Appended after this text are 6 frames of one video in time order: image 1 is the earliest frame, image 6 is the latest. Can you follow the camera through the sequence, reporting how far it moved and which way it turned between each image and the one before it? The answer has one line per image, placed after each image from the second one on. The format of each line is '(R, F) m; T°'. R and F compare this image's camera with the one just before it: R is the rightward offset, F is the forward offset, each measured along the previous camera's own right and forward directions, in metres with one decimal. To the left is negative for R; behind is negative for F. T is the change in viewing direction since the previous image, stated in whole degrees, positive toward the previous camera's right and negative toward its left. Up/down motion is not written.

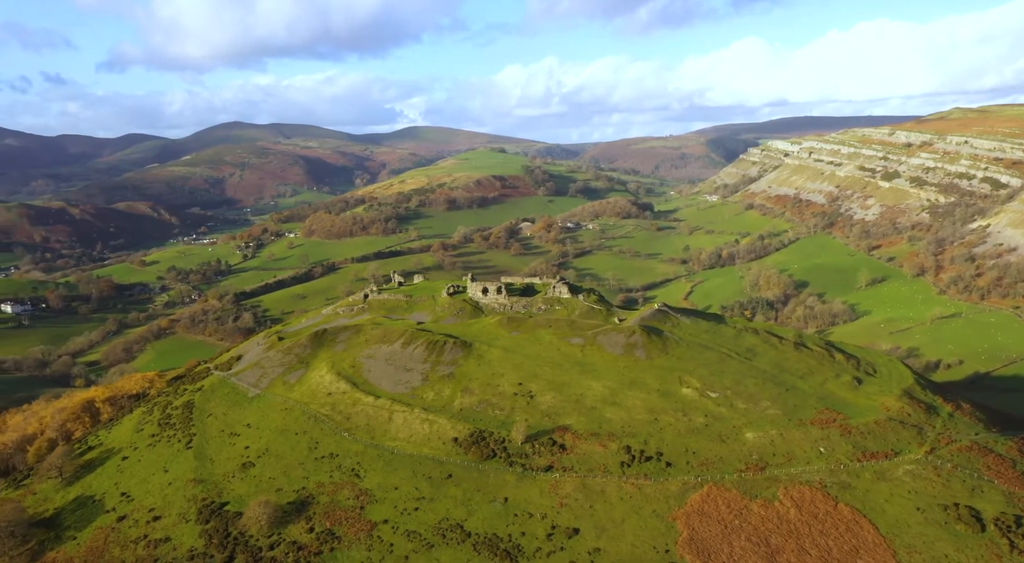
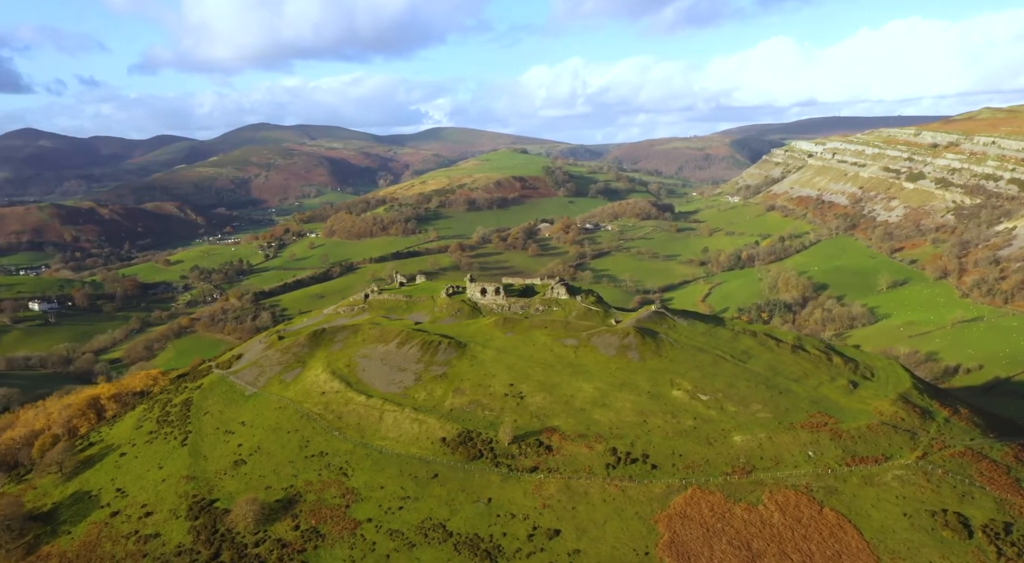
(+2.6, 0.0) m; -1°
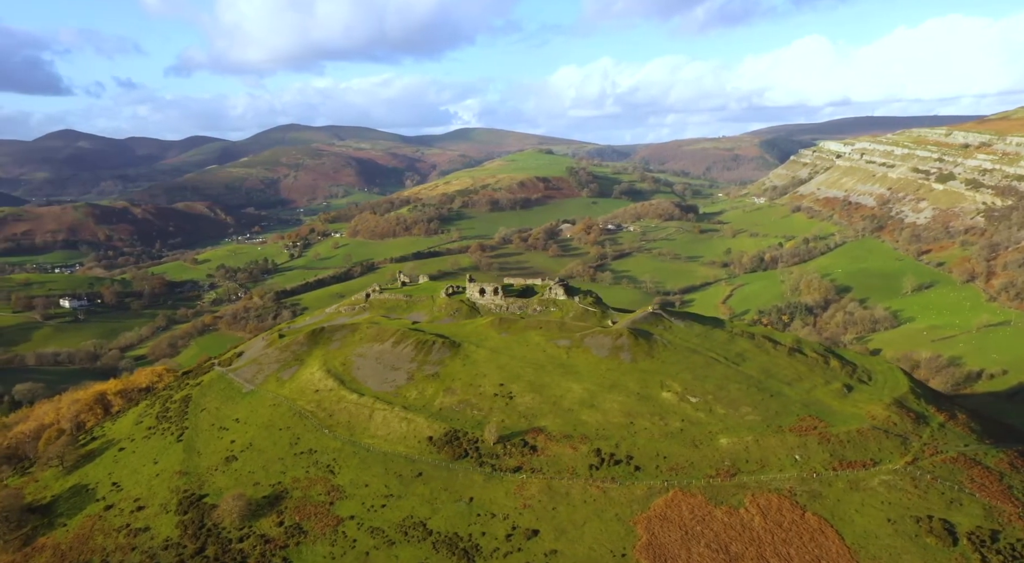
(+3.0, 0.0) m; -2°
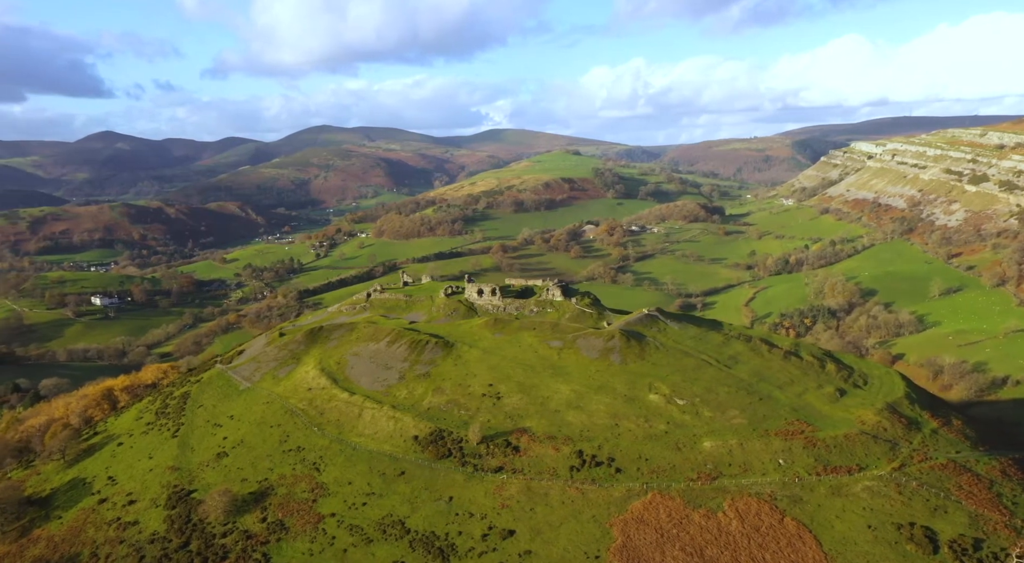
(+3.3, -0.1) m; -2°
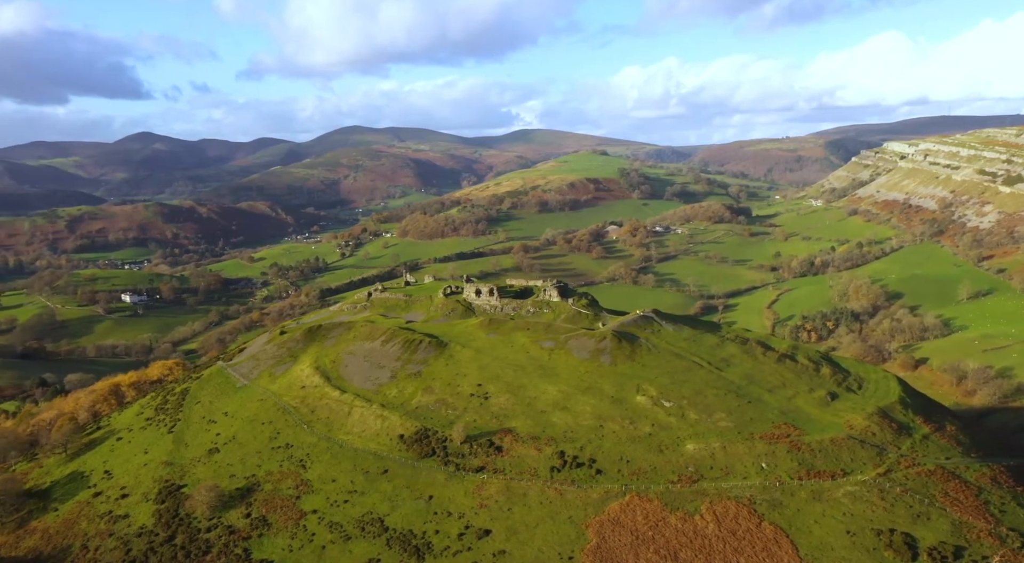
(+3.3, -0.1) m; -2°
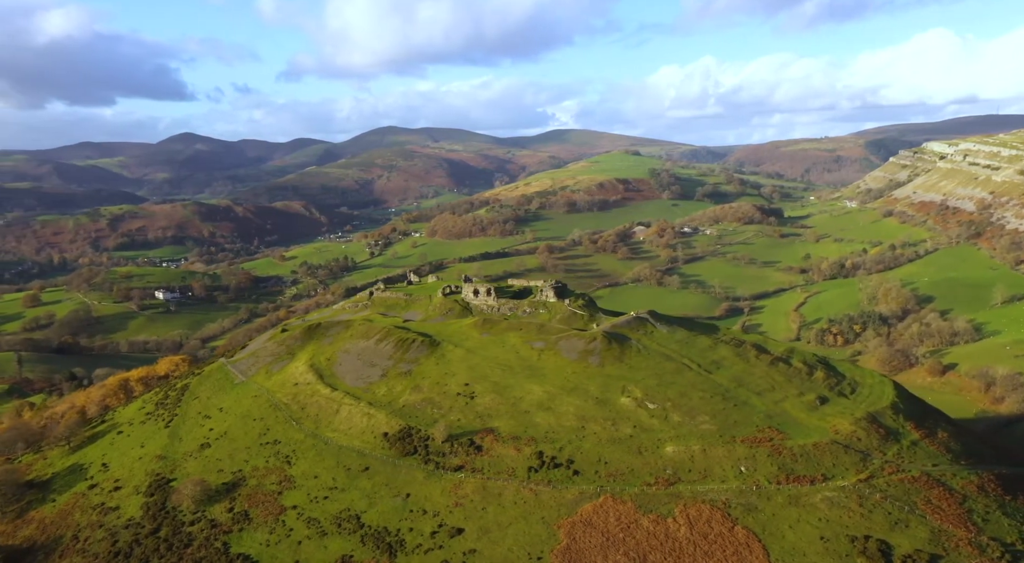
(+3.8, -0.2) m; -2°
